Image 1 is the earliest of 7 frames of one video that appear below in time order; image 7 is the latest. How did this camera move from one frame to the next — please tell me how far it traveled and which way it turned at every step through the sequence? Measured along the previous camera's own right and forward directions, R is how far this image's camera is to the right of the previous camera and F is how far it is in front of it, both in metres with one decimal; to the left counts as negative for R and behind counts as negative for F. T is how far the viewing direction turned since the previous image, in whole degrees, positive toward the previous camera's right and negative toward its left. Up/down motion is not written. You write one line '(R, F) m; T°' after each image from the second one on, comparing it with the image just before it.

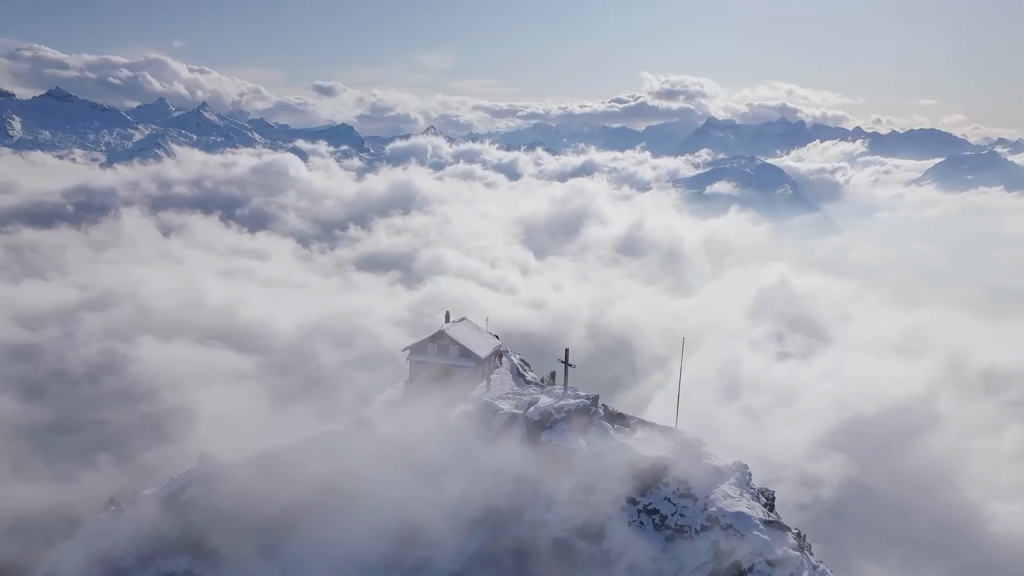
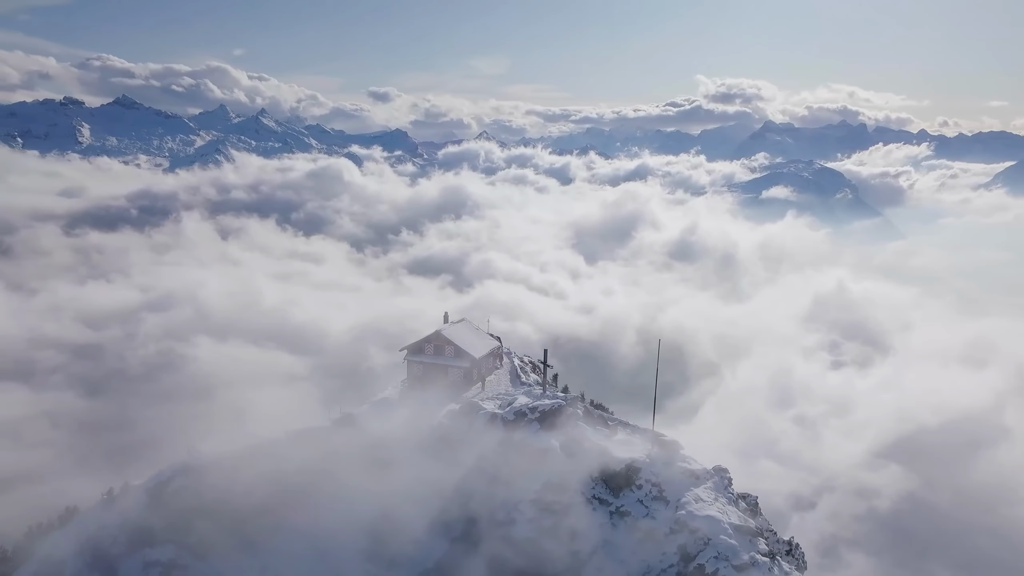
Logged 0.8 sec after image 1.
(+3.0, -0.1) m; -3°
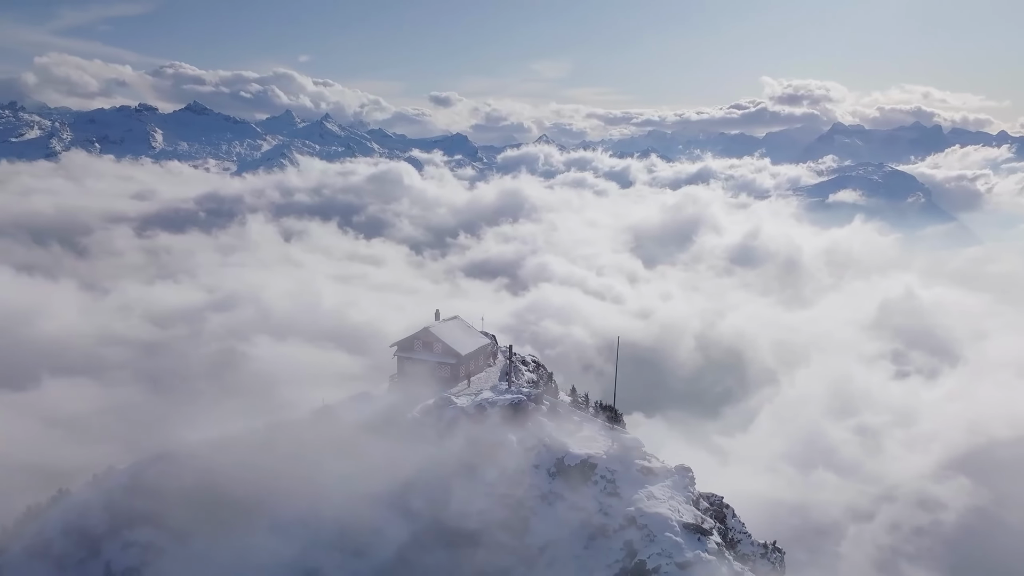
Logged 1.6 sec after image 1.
(+3.9, -0.4) m; -4°
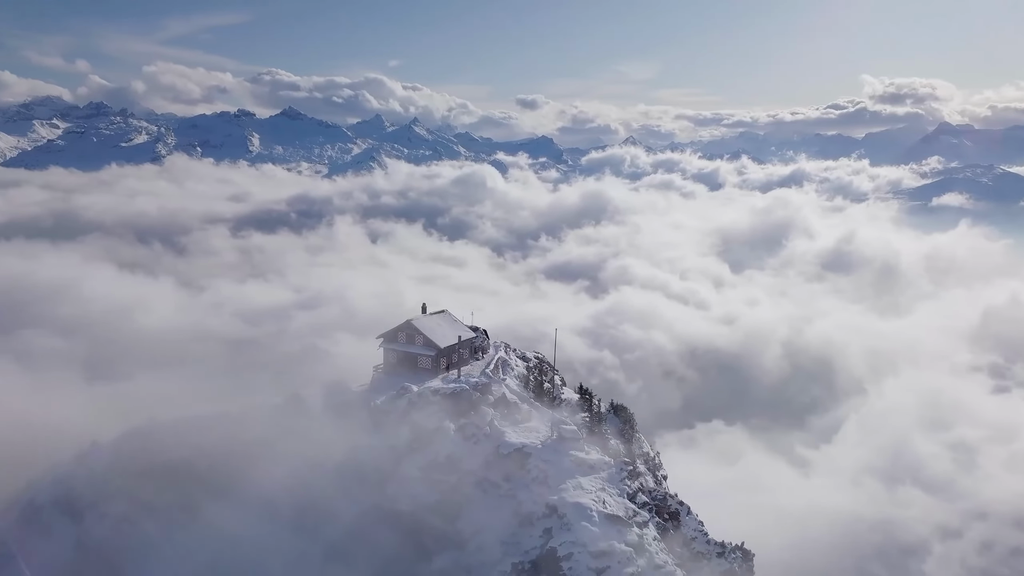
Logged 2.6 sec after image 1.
(+5.8, -0.5) m; -6°
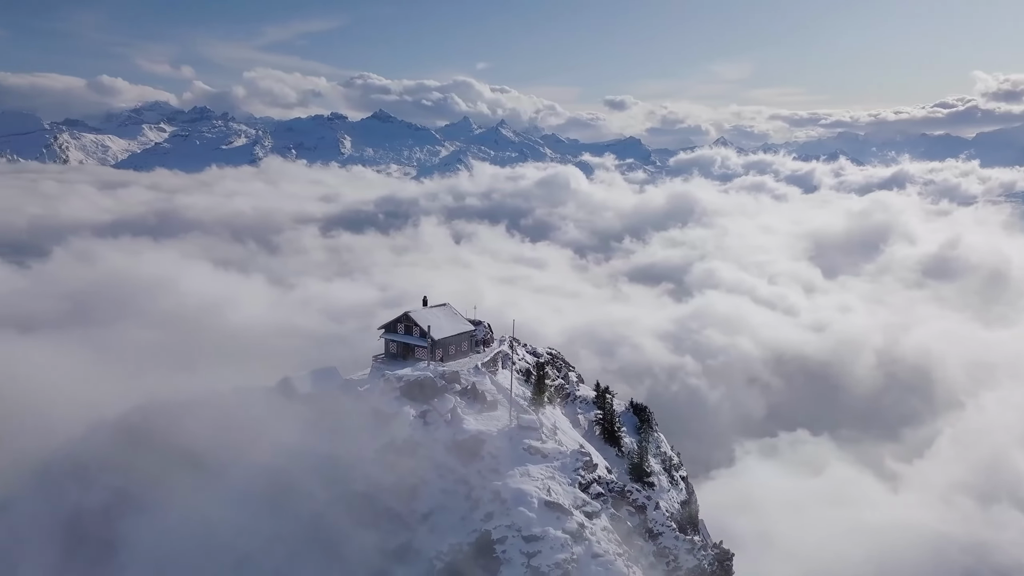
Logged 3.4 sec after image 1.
(+5.1, -0.6) m; -6°
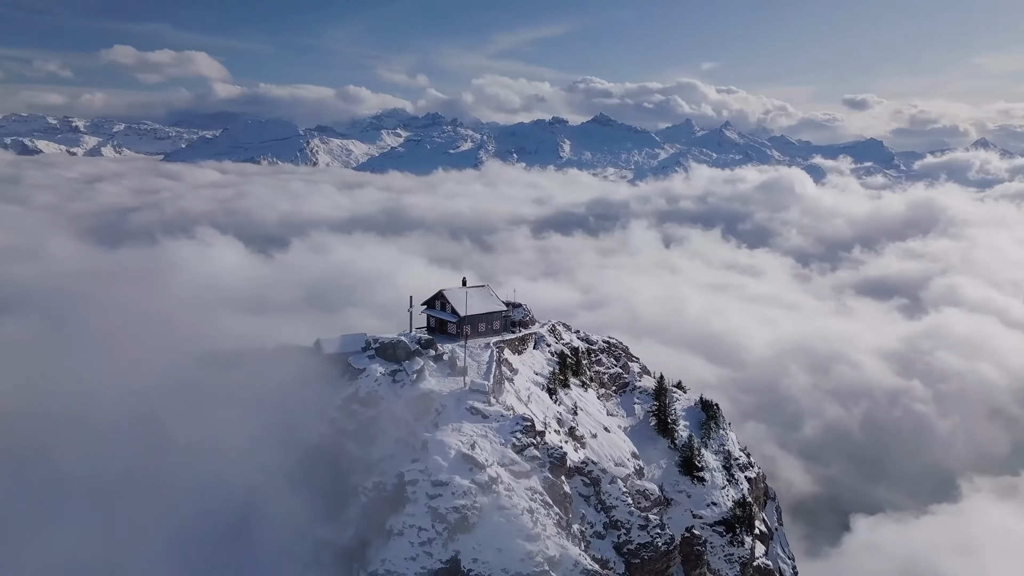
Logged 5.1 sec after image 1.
(+11.4, -1.6) m; -14°
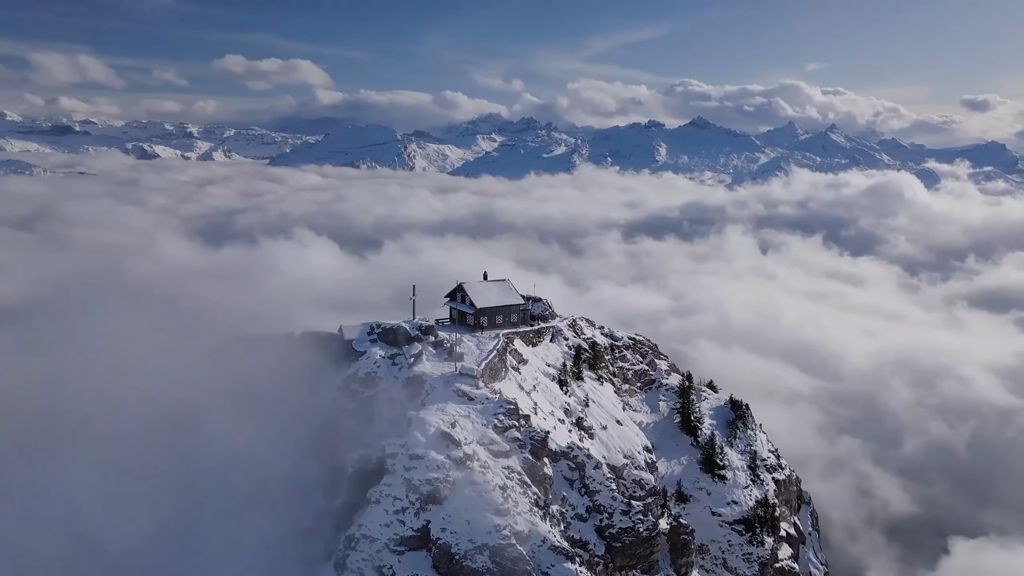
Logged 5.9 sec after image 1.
(+4.9, -1.7) m; -6°
